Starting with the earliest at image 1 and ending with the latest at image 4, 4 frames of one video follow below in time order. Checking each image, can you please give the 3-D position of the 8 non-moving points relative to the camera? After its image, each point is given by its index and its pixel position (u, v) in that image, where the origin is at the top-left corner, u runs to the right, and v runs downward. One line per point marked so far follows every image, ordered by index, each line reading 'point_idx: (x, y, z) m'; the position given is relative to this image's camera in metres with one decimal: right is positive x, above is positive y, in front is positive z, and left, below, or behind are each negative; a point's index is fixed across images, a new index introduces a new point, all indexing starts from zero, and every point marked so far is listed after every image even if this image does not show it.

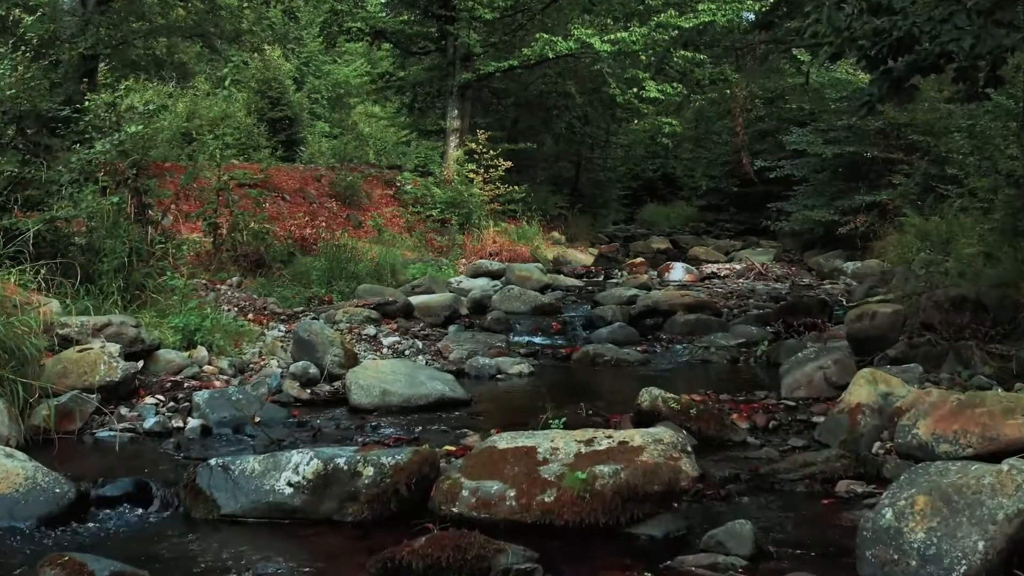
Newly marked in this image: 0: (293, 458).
0: (-1.2, -0.9, +4.2) m
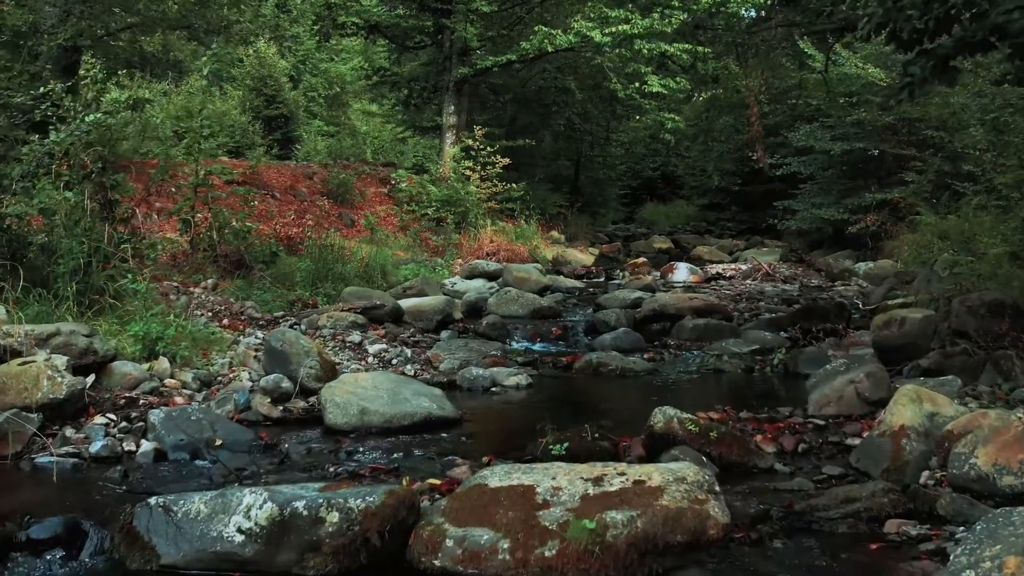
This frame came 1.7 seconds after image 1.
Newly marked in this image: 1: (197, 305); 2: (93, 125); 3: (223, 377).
0: (-1.3, -1.0, +3.5) m
1: (-3.4, -0.2, +8.2) m
2: (-4.3, +1.7, +7.7) m
3: (-2.4, -0.7, +6.4) m
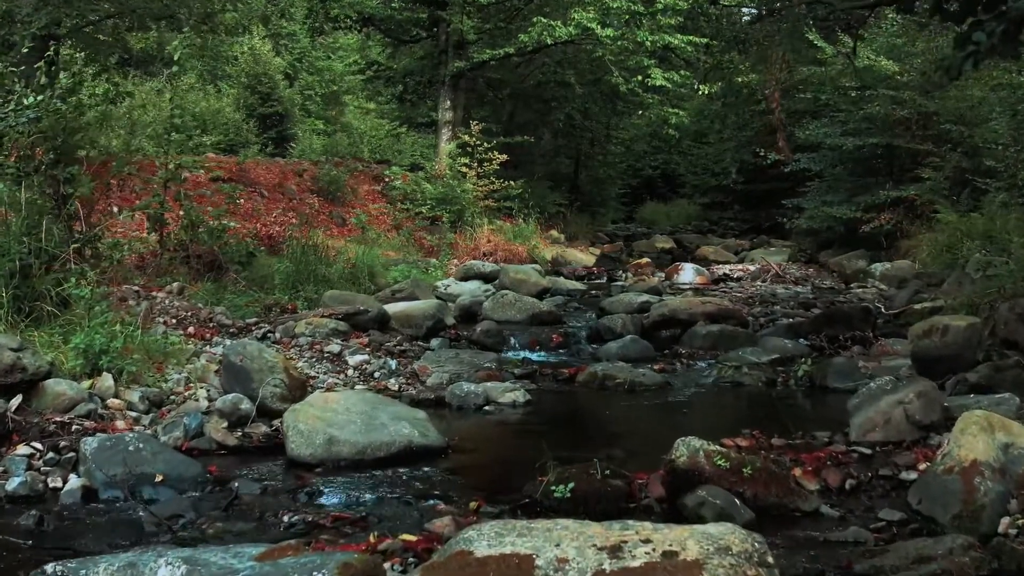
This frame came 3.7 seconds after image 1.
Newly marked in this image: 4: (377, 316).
0: (-1.3, -1.0, +2.8) m
1: (-3.5, -0.2, +7.4) m
2: (-4.3, +1.6, +6.9) m
3: (-2.5, -0.8, +5.6) m
4: (-1.5, -0.3, +8.5) m
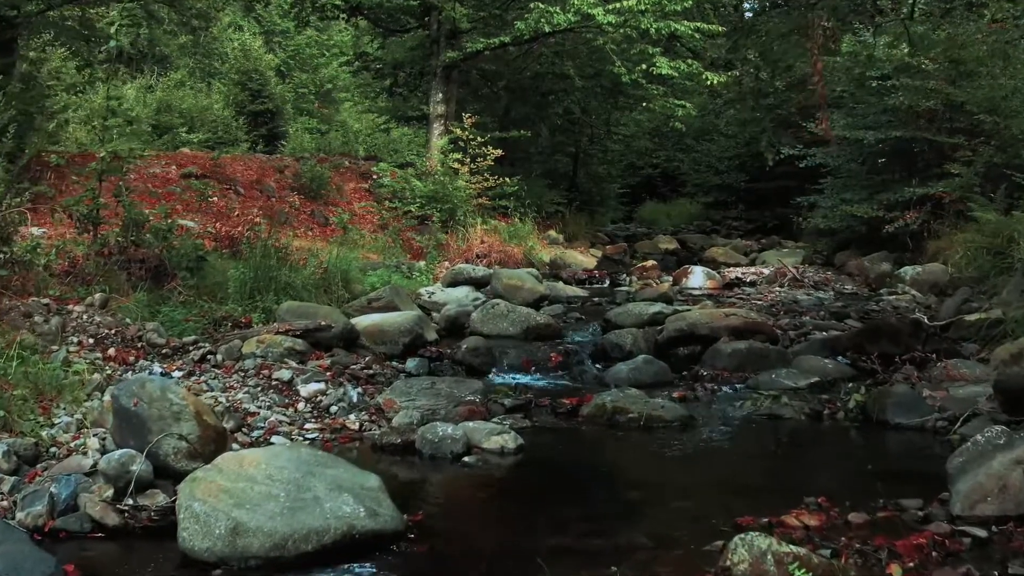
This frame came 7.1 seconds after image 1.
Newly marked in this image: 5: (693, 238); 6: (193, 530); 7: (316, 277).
0: (-1.4, -1.1, +1.5) m
1: (-3.5, -0.3, +6.1) m
2: (-4.4, +1.5, +5.6) m
3: (-2.6, -0.9, +4.3) m
4: (-1.6, -0.4, +7.2) m
5: (+4.6, +1.3, +18.9) m
6: (-1.4, -1.0, +3.2) m
7: (-2.4, +0.1, +9.1) m
